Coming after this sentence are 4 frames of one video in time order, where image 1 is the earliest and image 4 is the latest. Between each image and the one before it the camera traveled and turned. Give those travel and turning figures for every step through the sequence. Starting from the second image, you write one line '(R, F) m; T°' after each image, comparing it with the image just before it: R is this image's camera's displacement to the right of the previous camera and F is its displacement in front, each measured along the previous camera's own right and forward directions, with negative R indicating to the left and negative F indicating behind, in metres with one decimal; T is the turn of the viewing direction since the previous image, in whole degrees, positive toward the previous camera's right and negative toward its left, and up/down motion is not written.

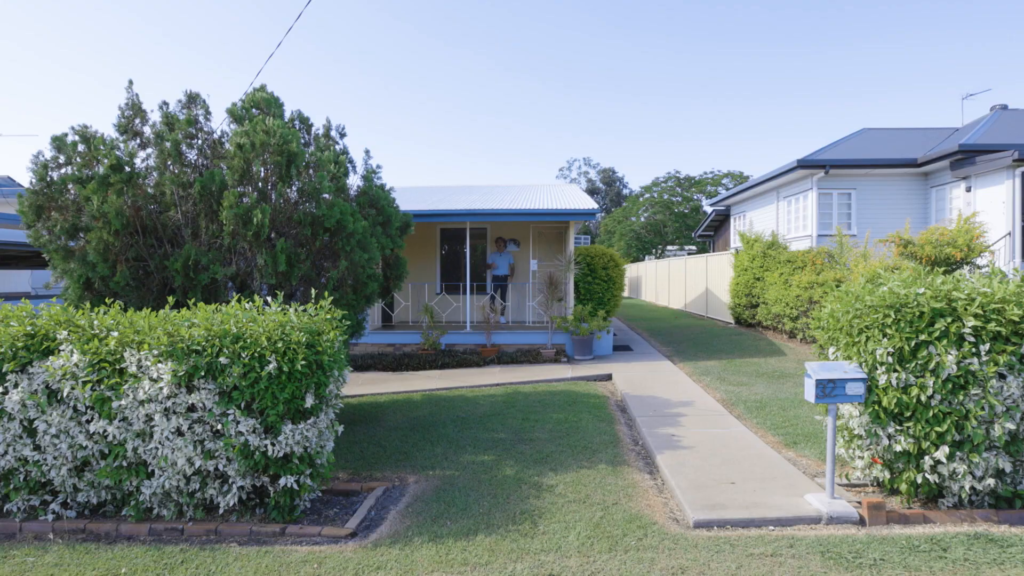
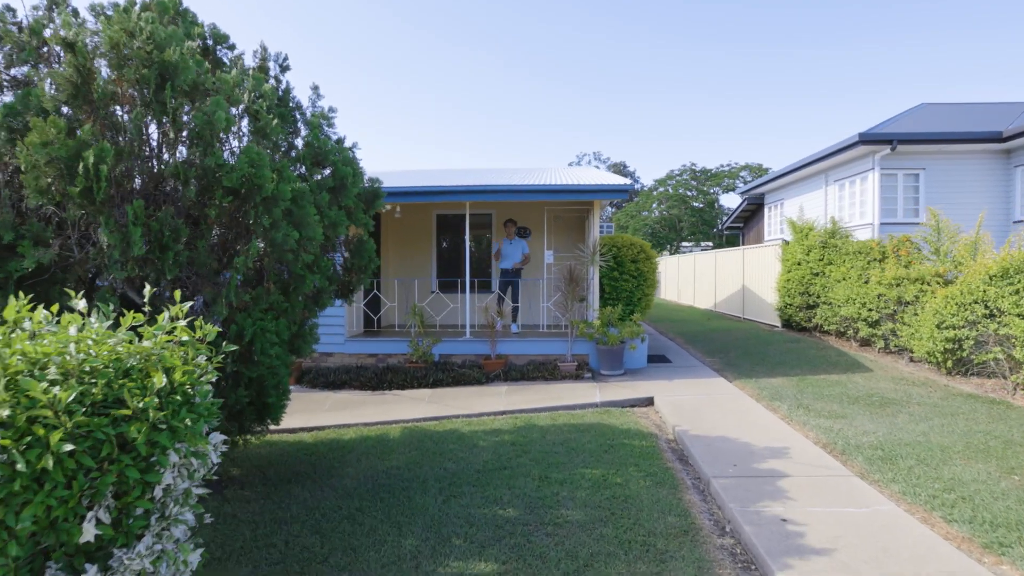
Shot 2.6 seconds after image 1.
(0.0, +2.1) m; -1°
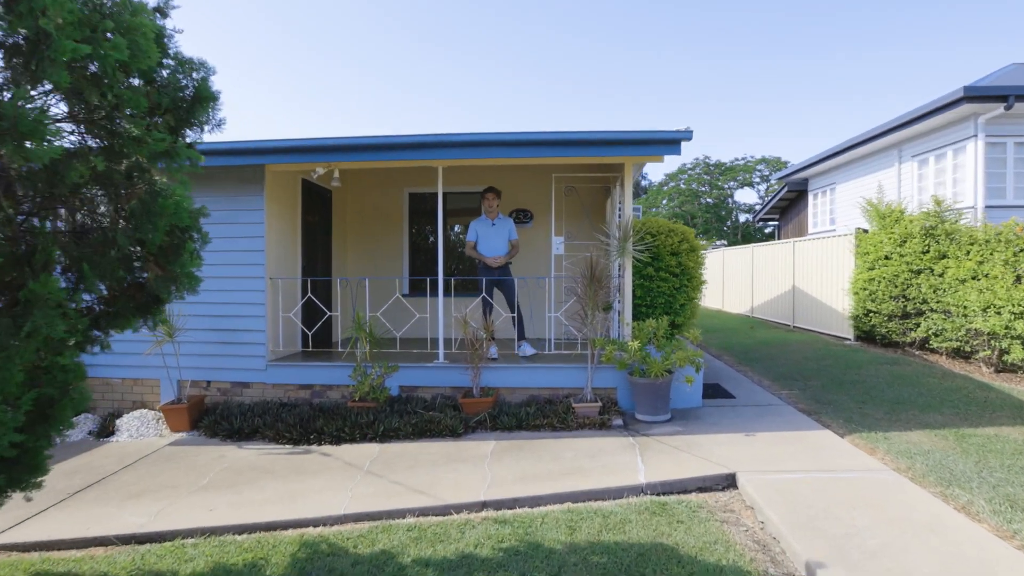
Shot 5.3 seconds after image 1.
(+0.1, +2.8) m; 0°
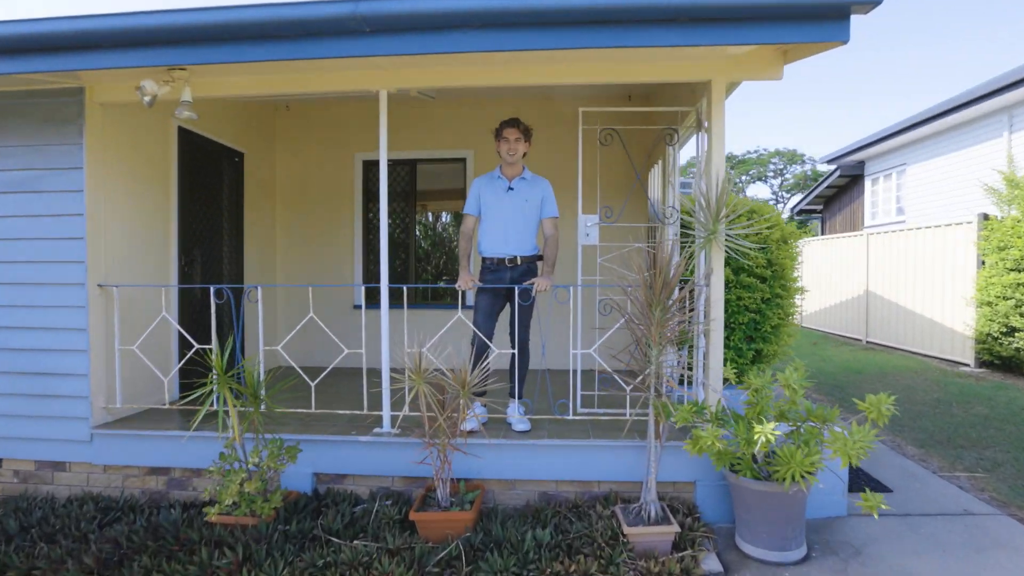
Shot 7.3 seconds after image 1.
(0.0, +2.7) m; 0°
